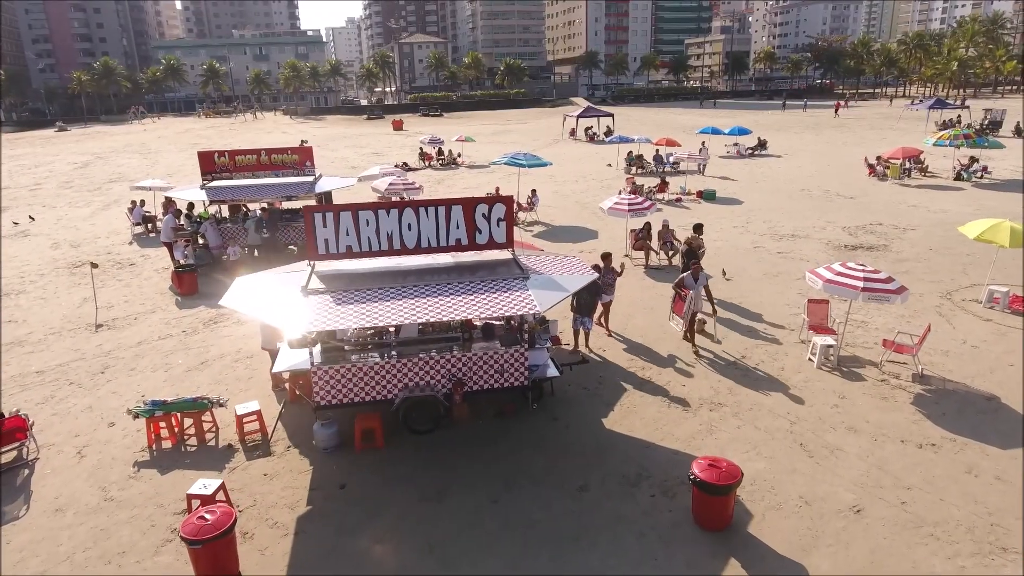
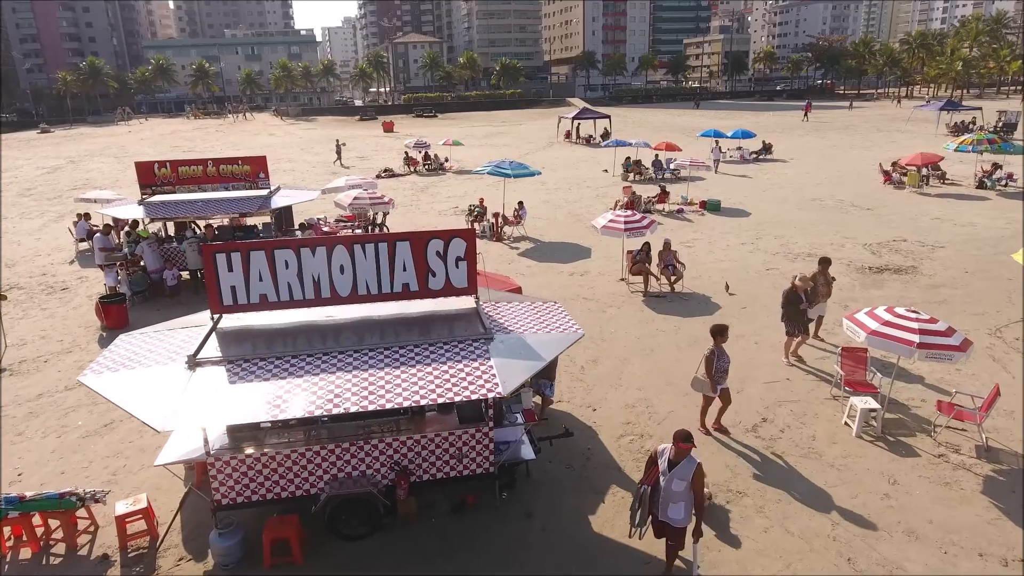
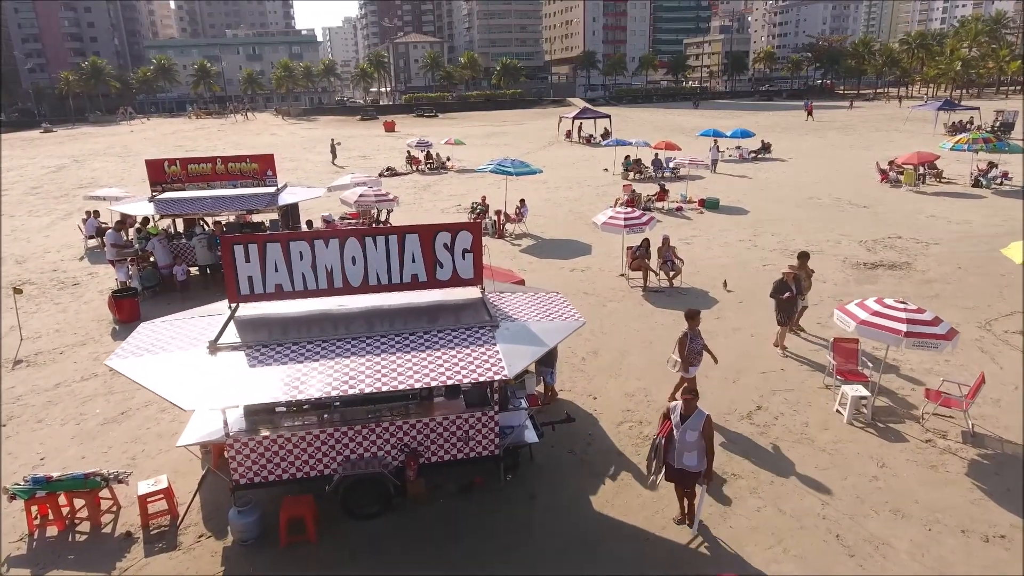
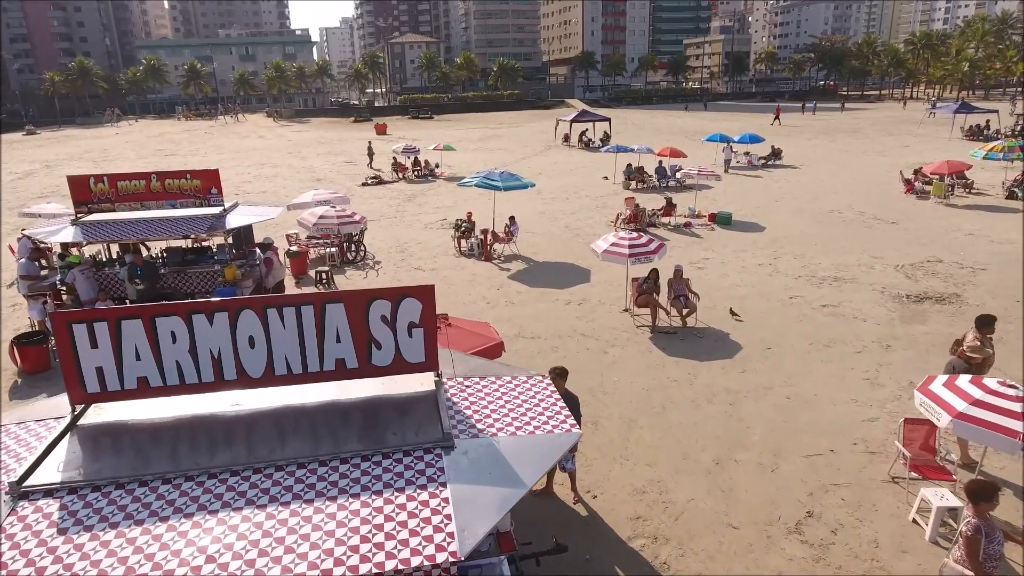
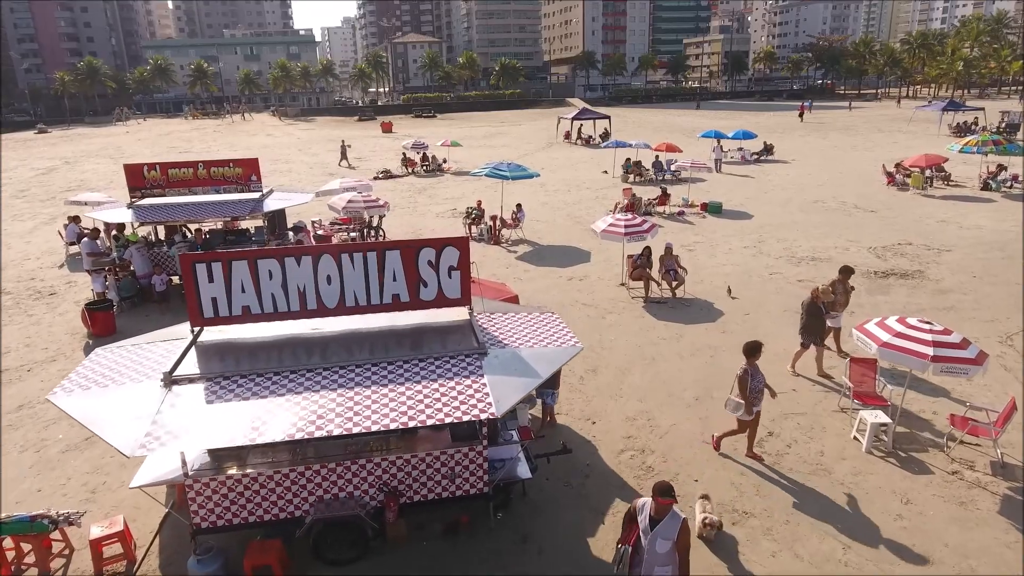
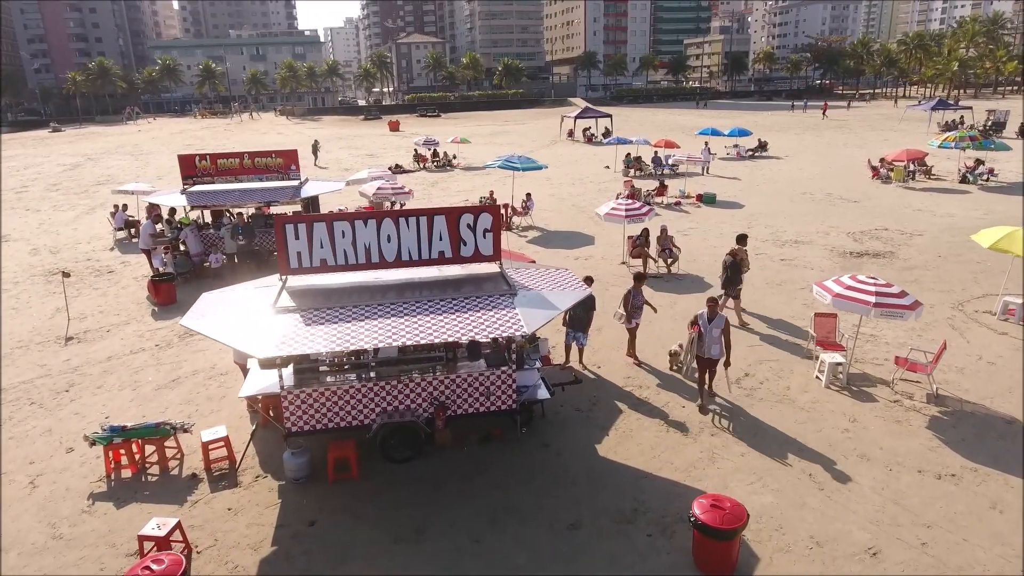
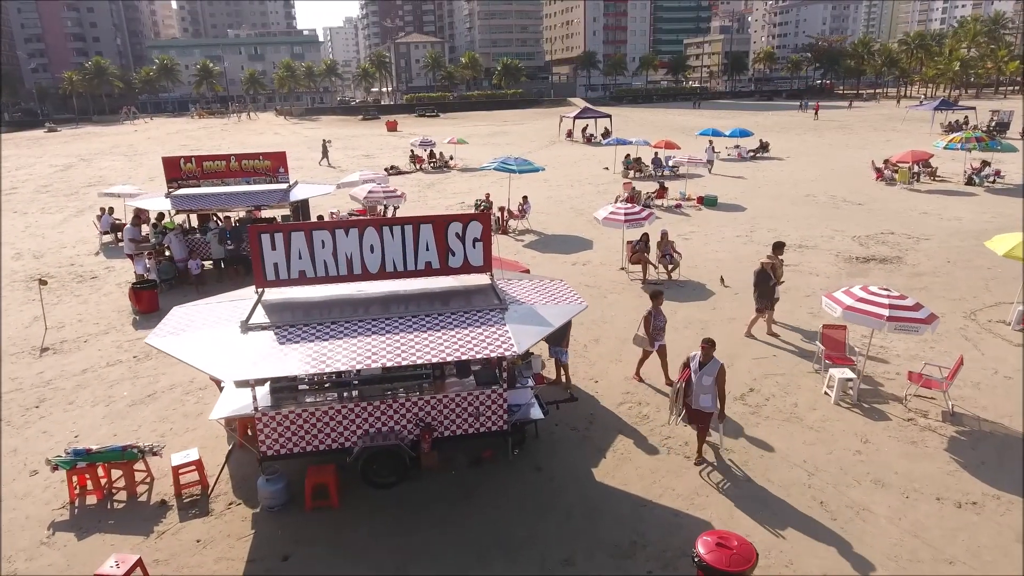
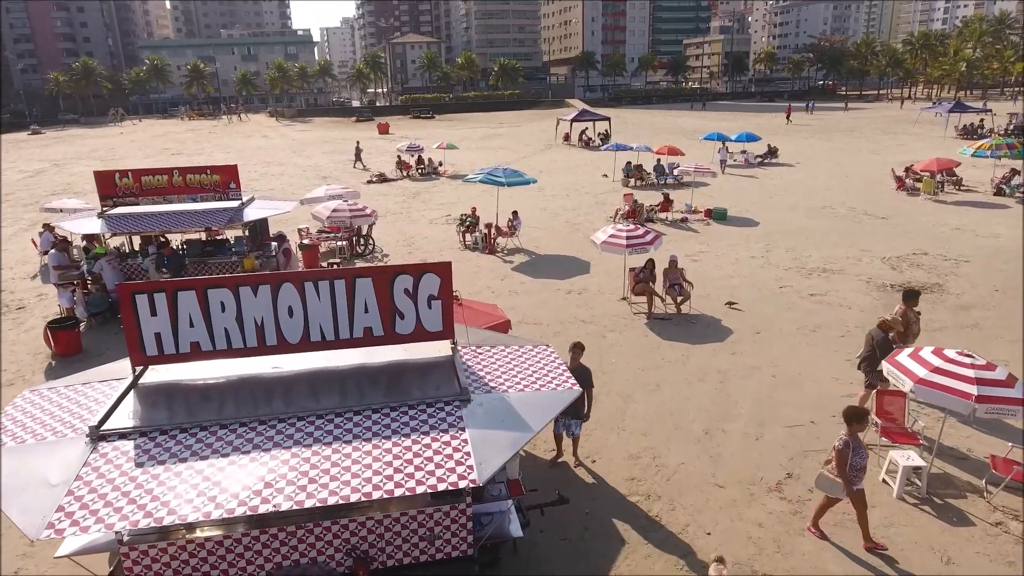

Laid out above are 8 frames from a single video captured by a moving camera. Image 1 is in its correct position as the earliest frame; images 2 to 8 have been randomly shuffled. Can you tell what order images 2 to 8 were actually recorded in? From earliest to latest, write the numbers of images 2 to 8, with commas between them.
6, 7, 3, 2, 5, 8, 4
